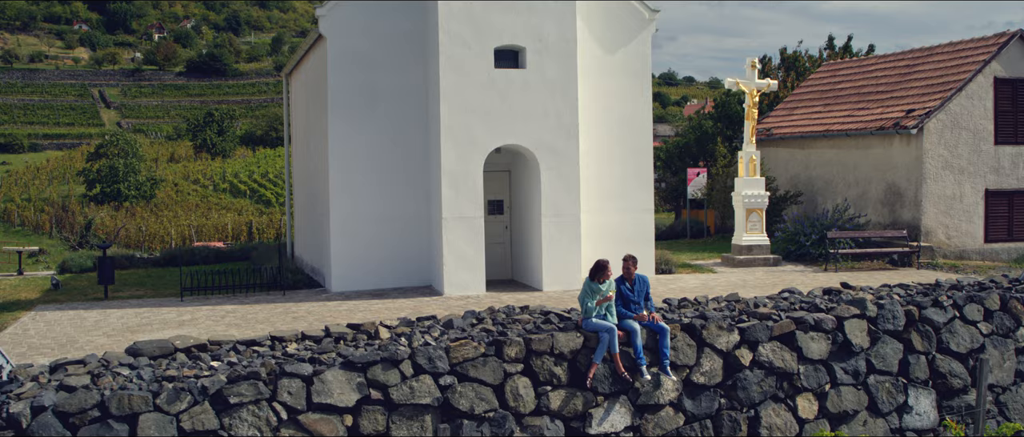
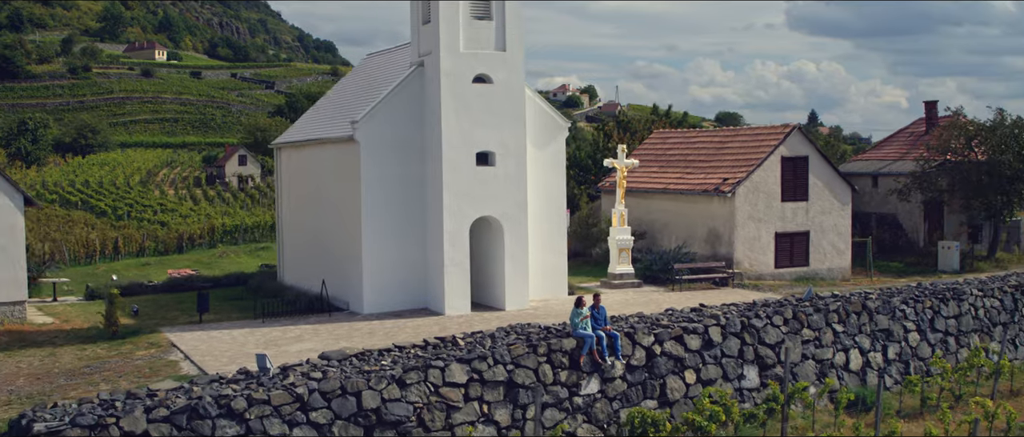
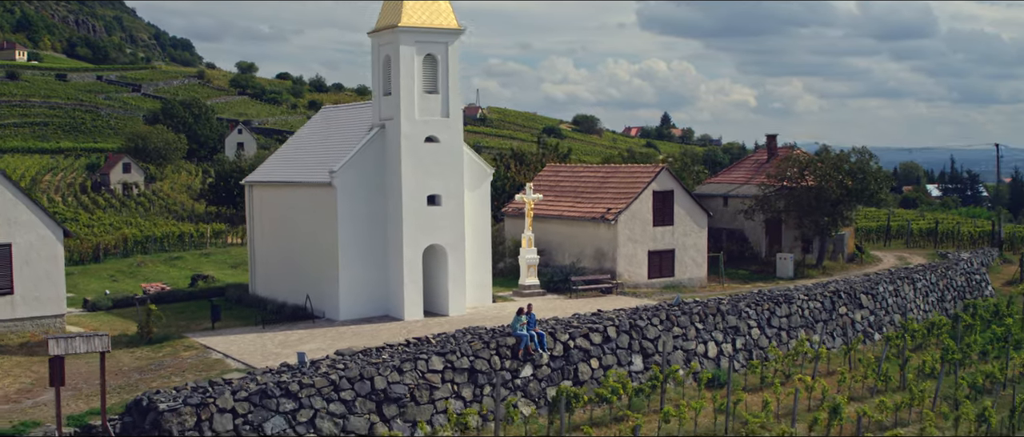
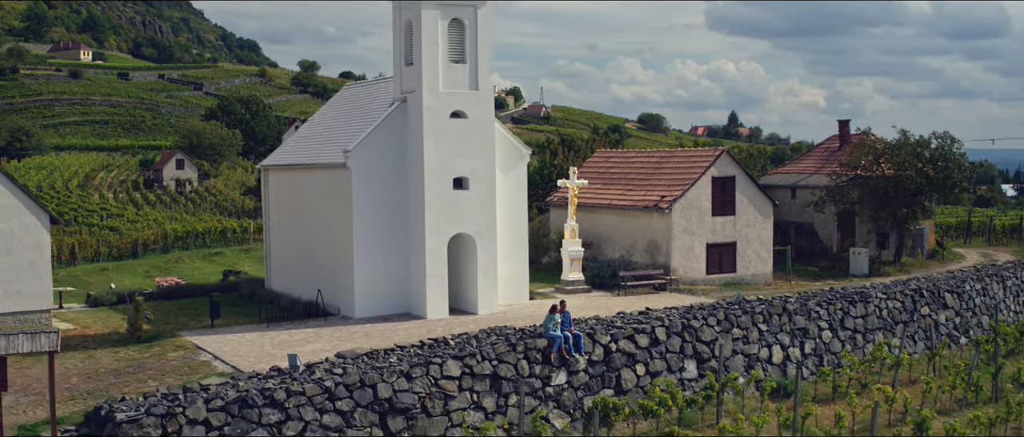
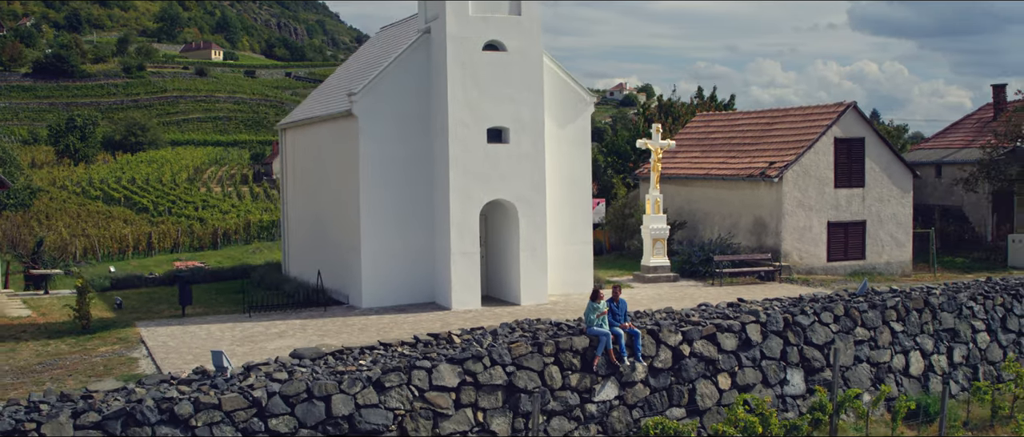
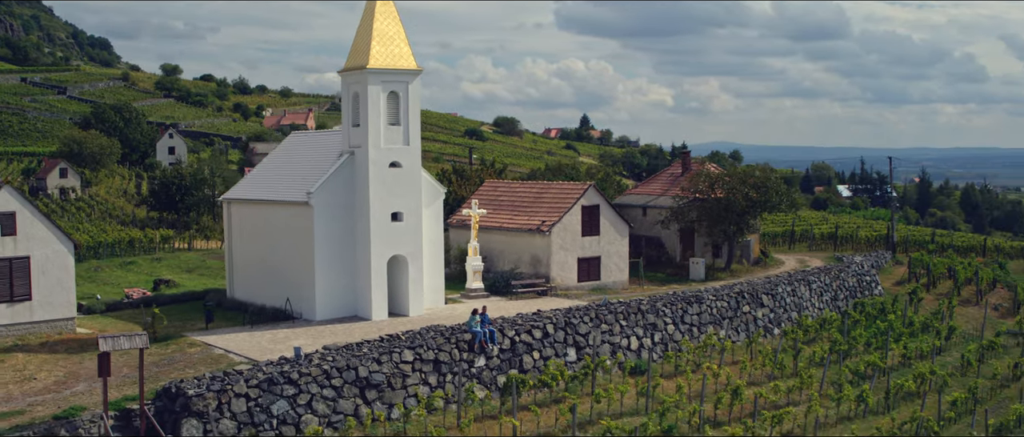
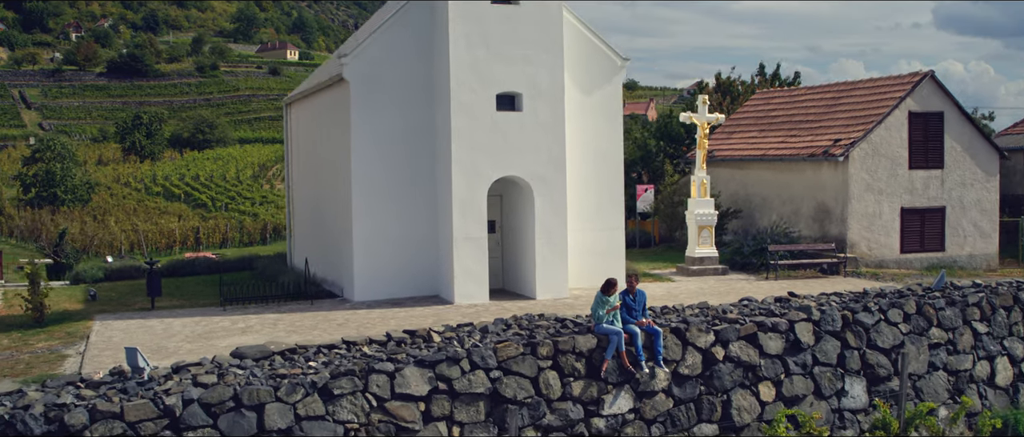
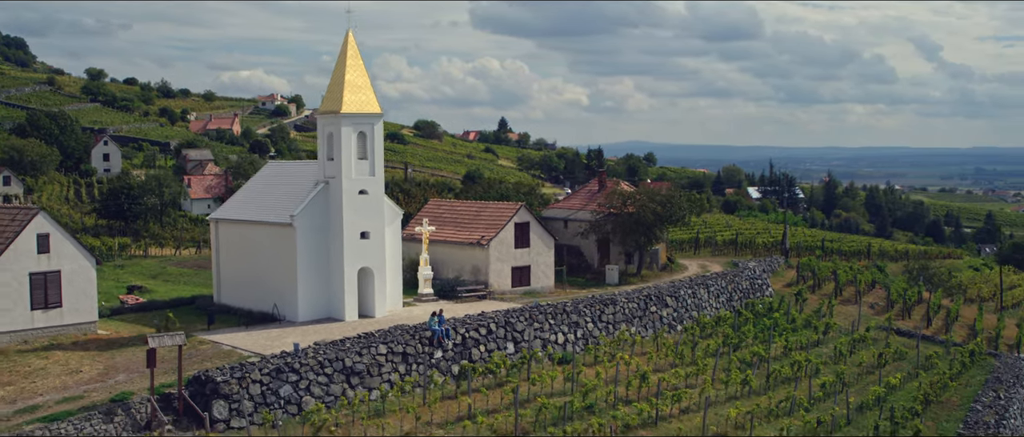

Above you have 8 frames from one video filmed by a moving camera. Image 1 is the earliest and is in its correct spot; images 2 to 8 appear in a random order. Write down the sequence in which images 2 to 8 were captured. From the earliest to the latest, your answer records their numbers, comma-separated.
7, 5, 2, 4, 3, 6, 8
